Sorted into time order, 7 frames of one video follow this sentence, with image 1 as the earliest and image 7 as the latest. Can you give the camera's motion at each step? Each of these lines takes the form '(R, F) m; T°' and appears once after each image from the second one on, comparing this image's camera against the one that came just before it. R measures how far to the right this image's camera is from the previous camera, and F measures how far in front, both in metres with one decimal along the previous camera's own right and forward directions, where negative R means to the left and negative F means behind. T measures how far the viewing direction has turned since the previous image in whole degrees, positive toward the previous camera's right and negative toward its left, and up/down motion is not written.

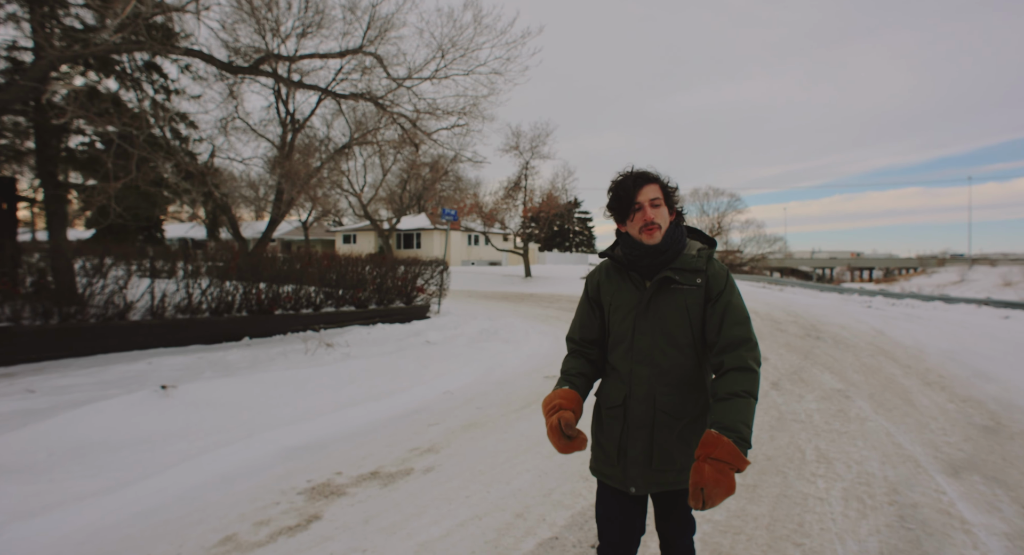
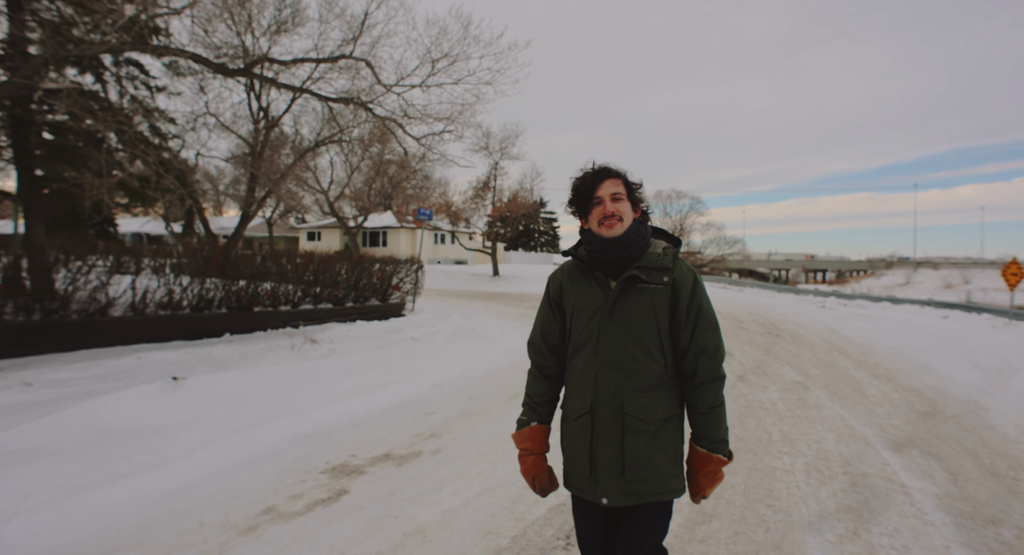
(-0.3, -0.3) m; +4°
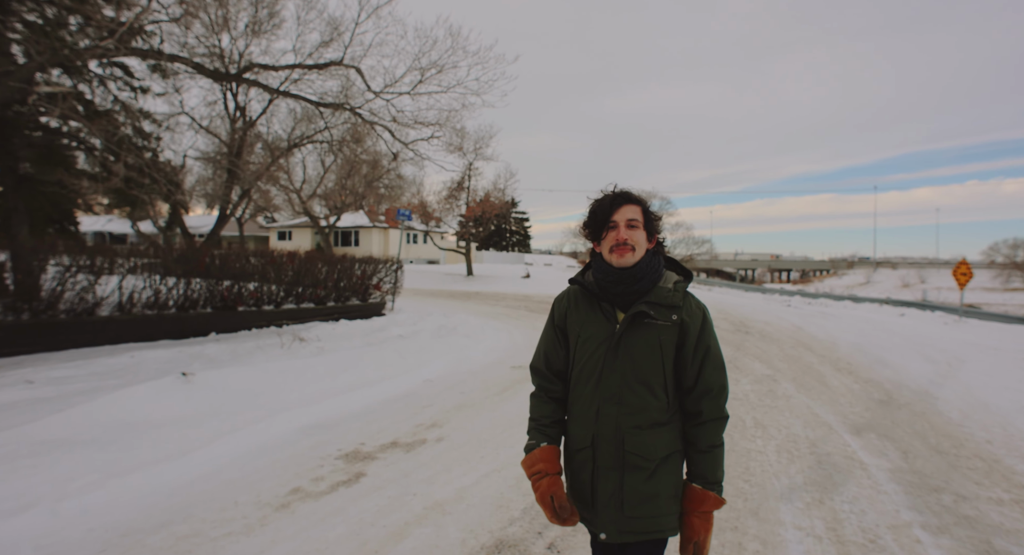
(-0.2, -0.3) m; +3°
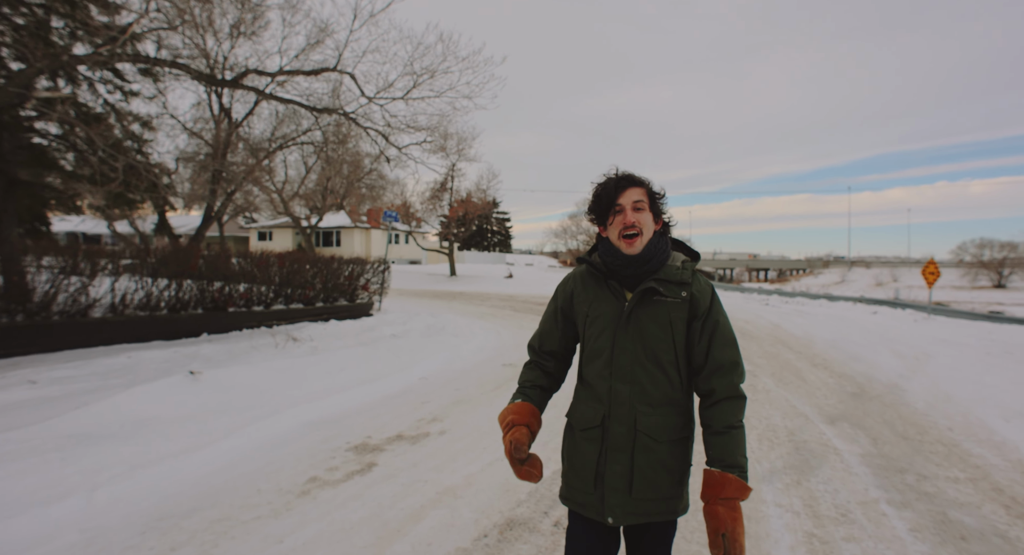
(-0.1, -0.2) m; +2°
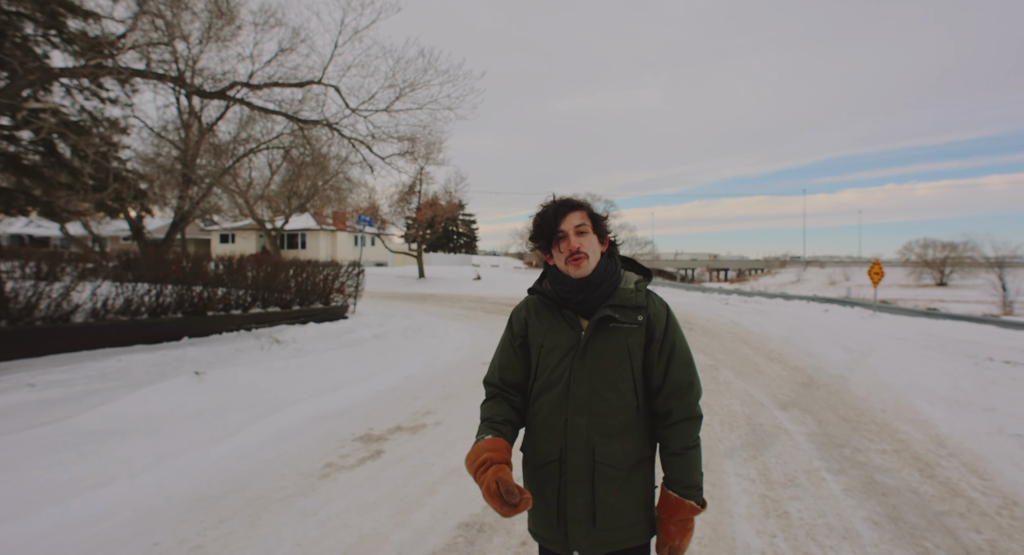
(-0.2, -0.4) m; +4°
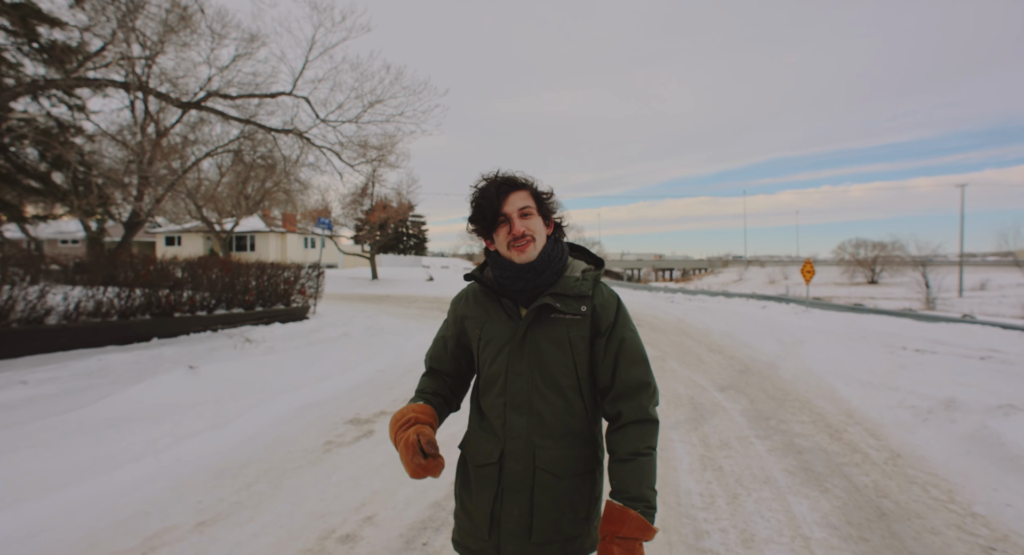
(-0.2, -0.5) m; +5°
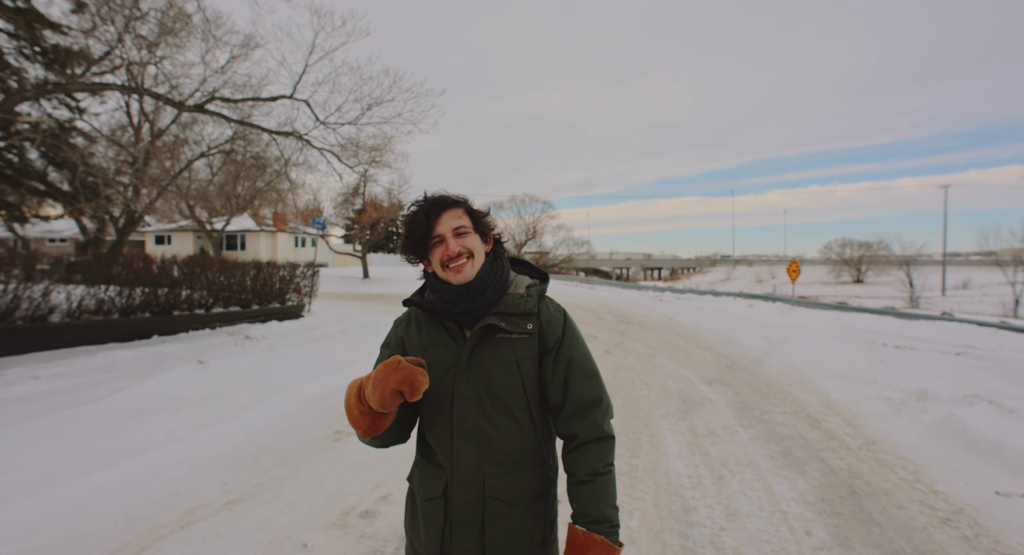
(-0.1, -0.2) m; +1°
